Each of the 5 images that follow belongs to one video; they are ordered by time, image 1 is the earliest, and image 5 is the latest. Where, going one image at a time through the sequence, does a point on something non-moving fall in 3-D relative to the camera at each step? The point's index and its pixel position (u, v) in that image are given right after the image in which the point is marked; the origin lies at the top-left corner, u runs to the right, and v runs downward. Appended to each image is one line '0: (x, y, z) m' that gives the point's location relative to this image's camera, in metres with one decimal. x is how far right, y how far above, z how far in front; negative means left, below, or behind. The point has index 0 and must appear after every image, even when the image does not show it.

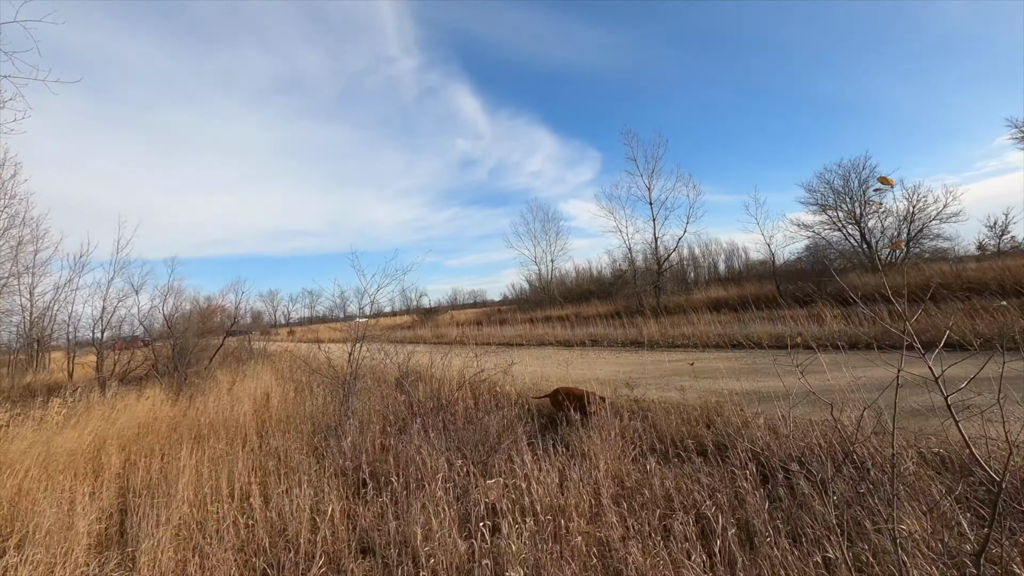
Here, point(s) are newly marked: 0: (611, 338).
0: (+3.0, -1.5, +16.2) m
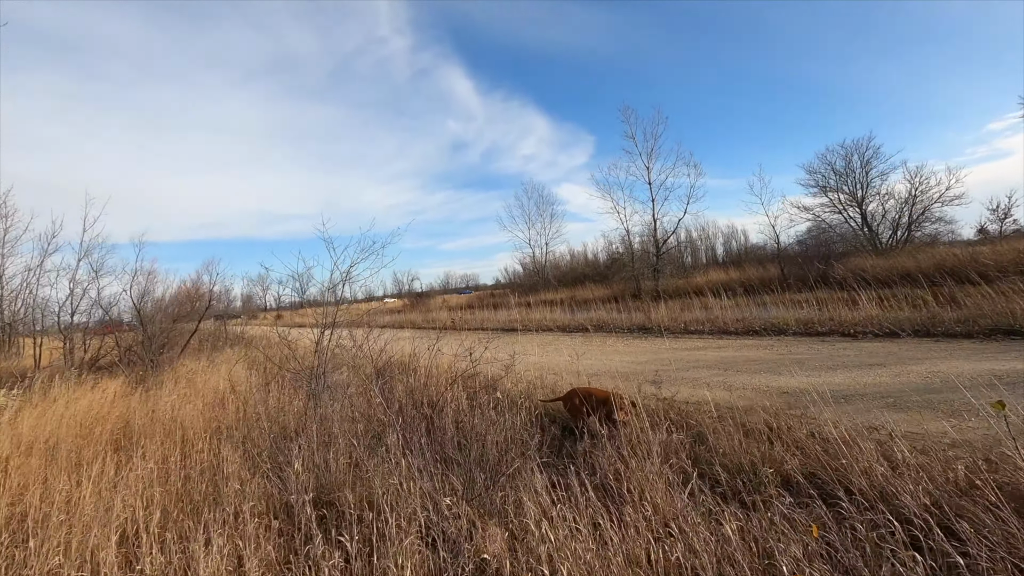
0: (+2.9, -1.0, +15.0) m
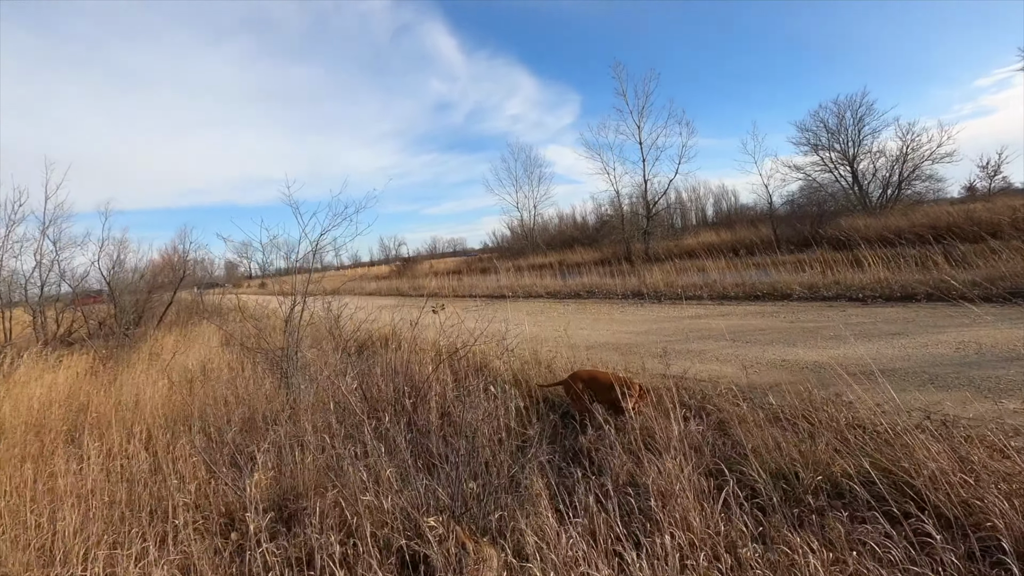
0: (+2.6, 0.0, +14.5) m
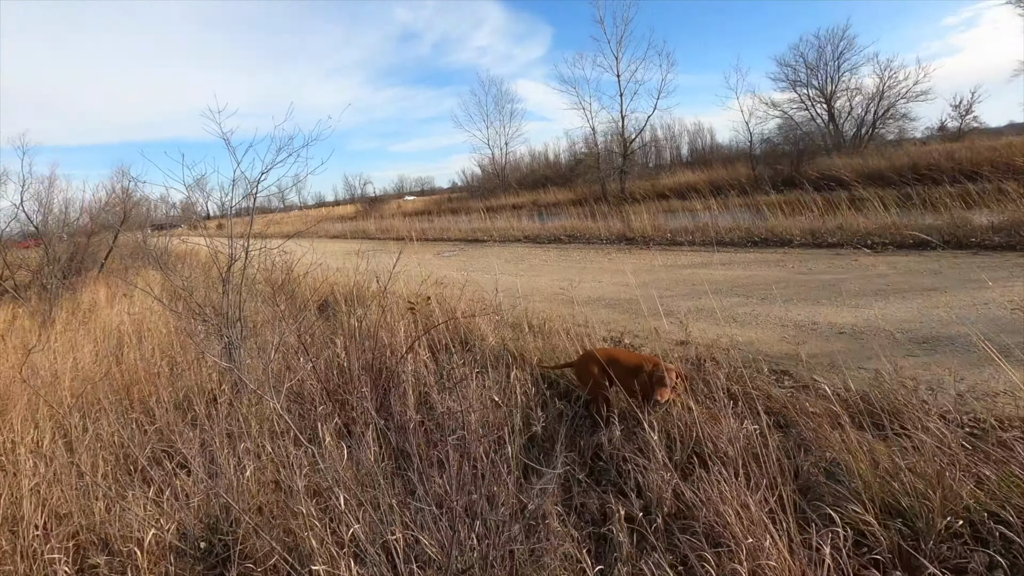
0: (+2.0, +1.4, +13.6) m
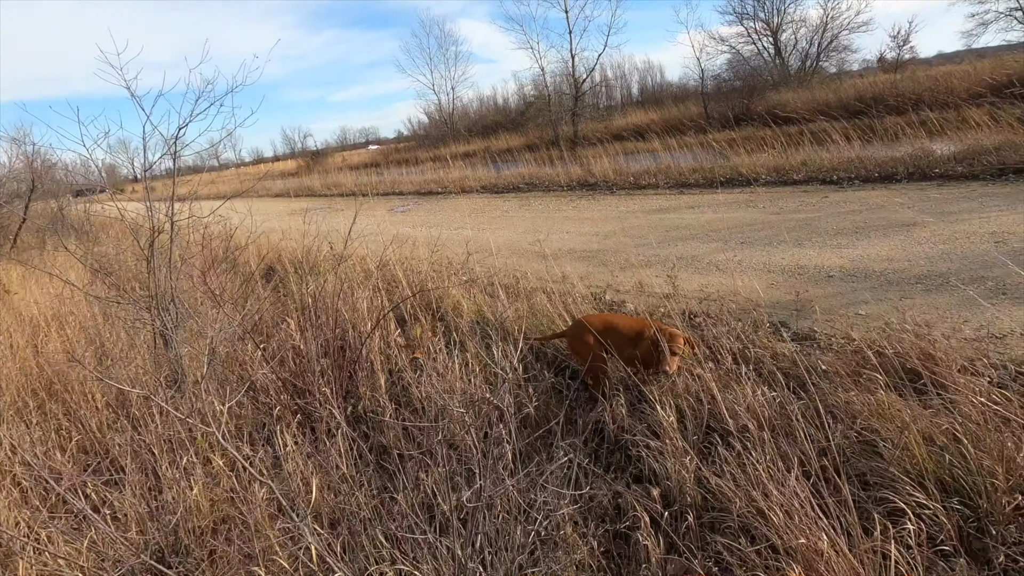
0: (+0.9, +2.7, +13.1) m
